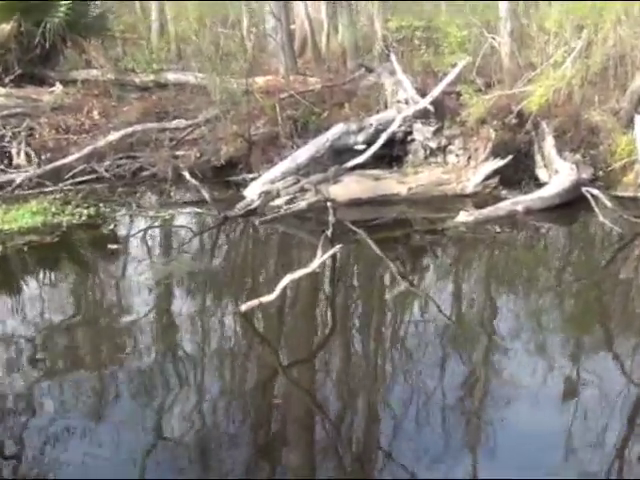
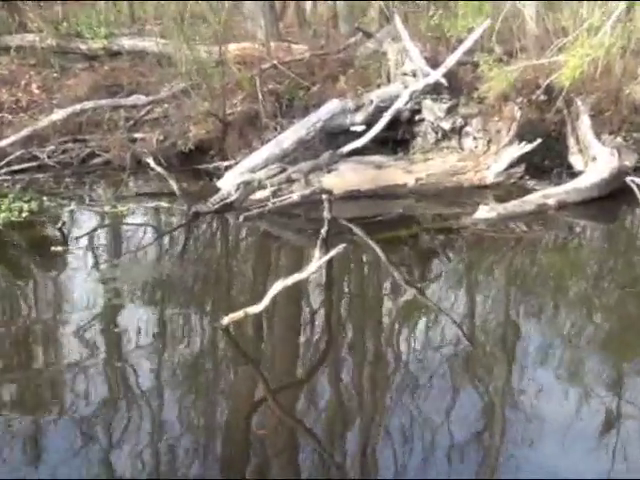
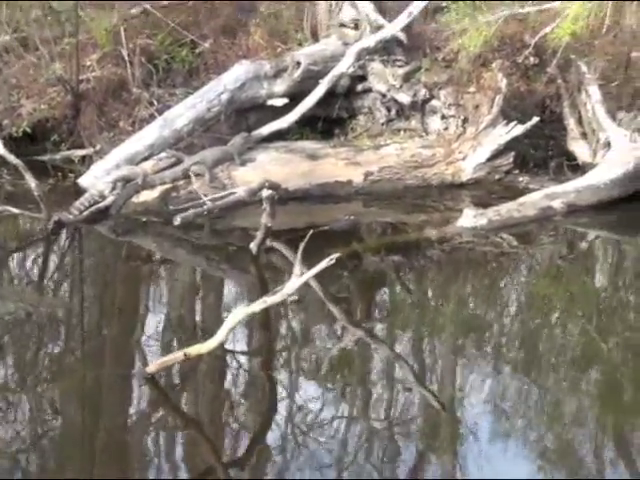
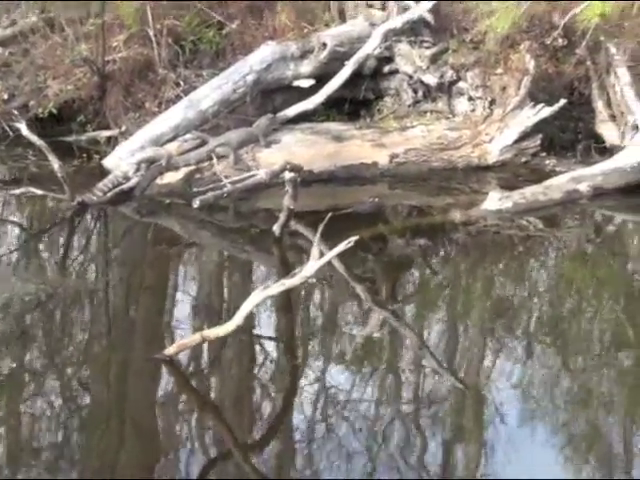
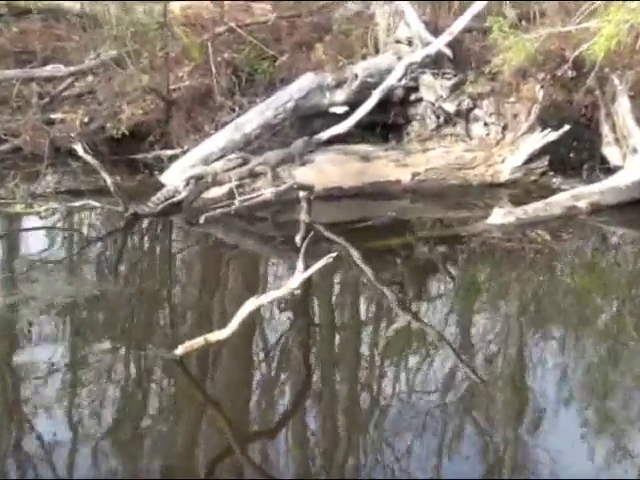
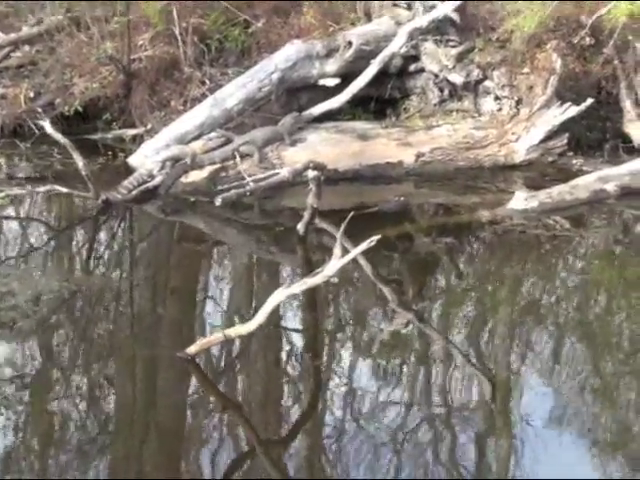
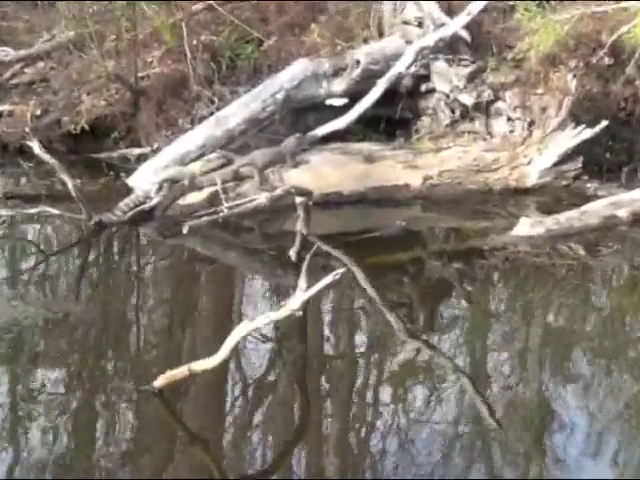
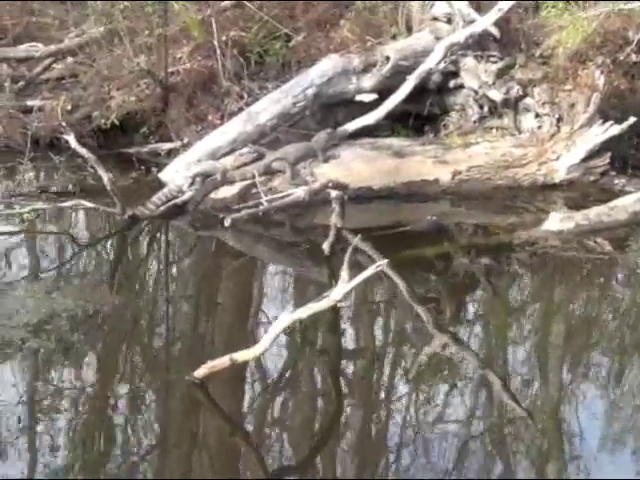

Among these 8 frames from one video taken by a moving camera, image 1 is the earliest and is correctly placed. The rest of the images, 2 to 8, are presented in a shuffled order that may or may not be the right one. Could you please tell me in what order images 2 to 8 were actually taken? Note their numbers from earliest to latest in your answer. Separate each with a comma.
2, 5, 7, 8, 6, 4, 3
